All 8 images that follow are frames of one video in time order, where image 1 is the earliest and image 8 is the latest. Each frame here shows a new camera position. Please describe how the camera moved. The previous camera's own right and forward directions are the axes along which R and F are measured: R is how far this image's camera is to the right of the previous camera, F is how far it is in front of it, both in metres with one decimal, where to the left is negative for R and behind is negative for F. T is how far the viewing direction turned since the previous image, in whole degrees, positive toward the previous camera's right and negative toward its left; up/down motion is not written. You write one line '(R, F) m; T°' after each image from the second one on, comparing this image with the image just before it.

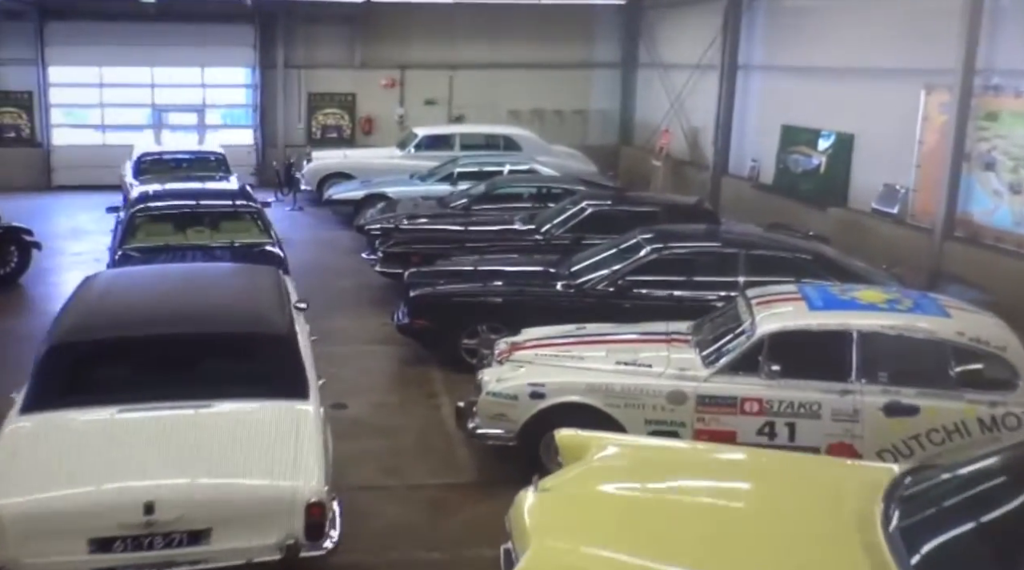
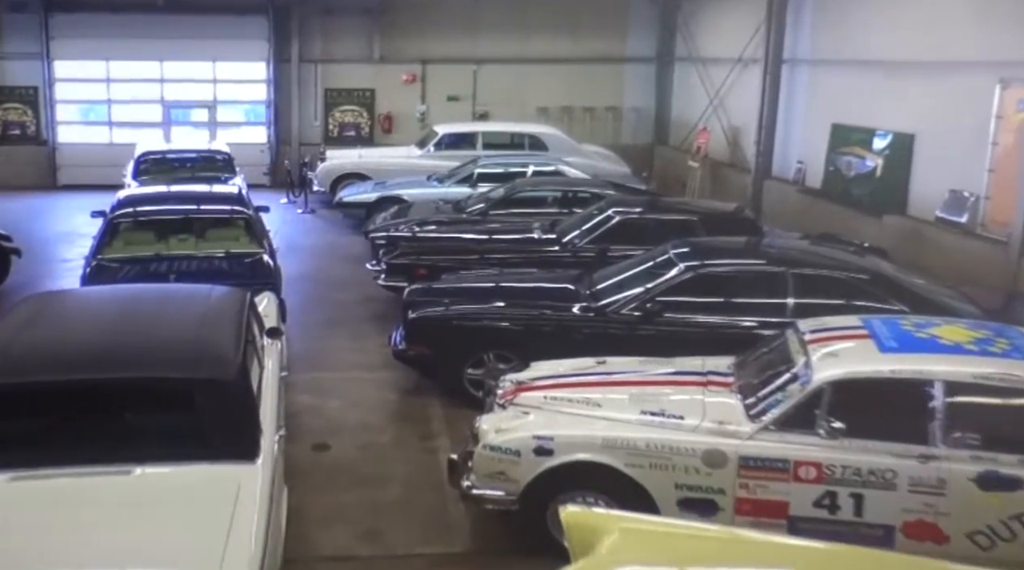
(+0.2, +1.0) m; -2°
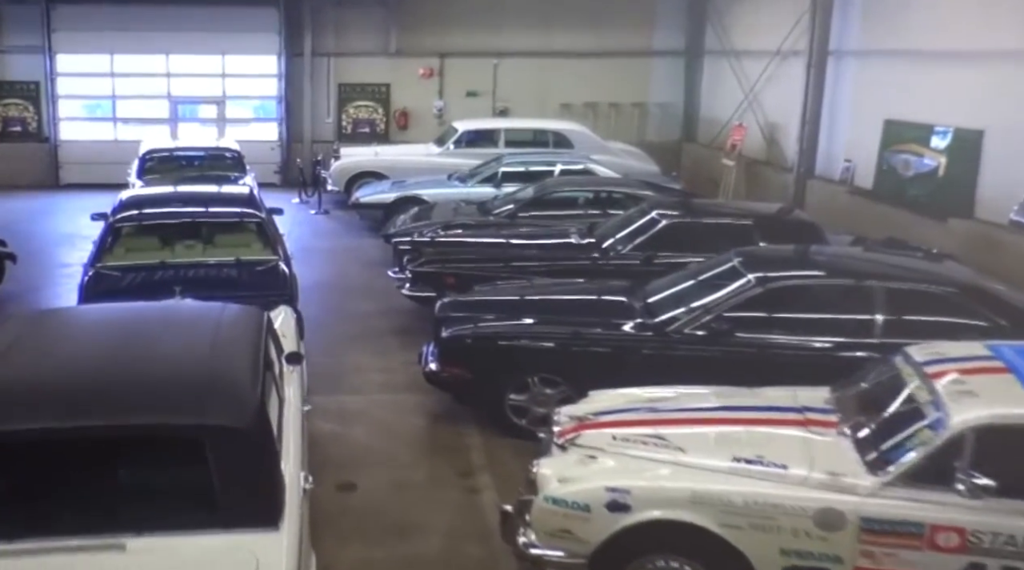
(-0.3, +0.8) m; 0°
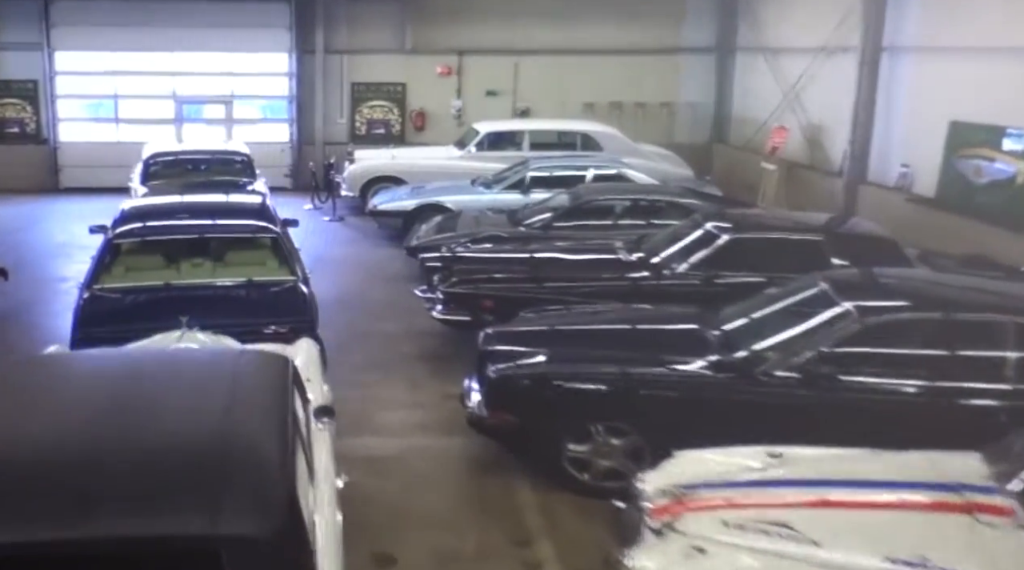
(-0.3, +0.8) m; 0°
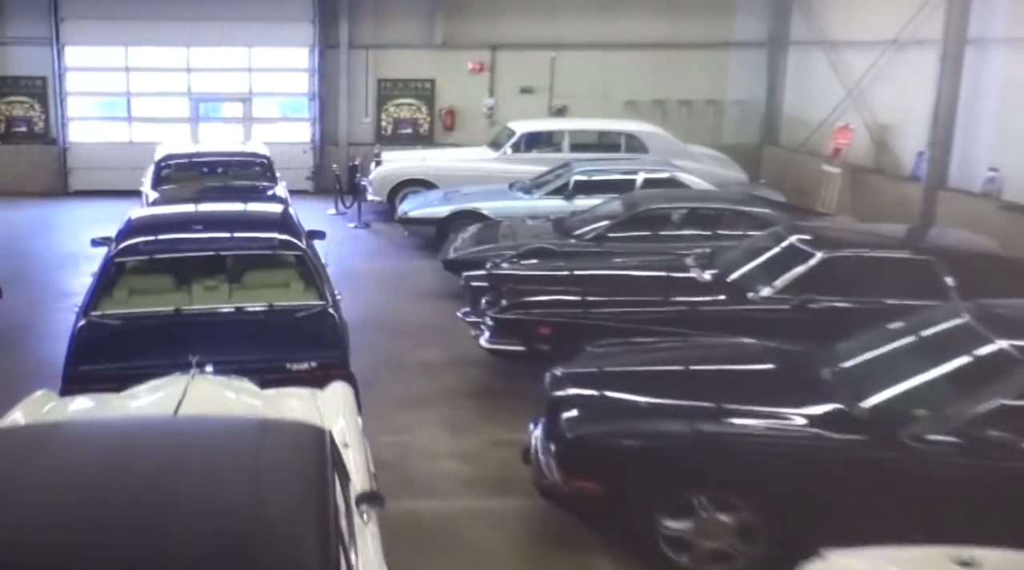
(-0.3, +1.0) m; -1°
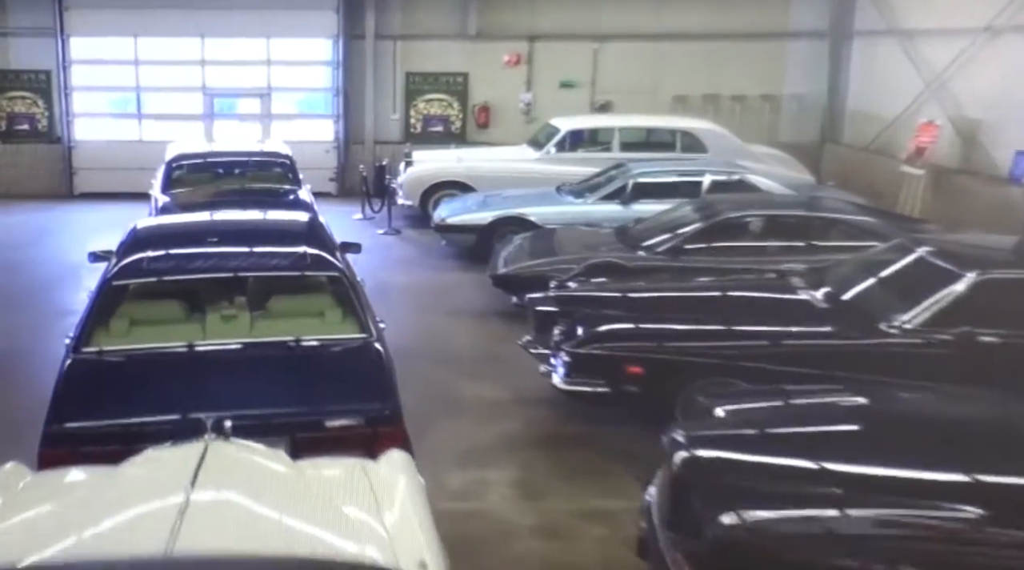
(-0.4, +1.1) m; -1°
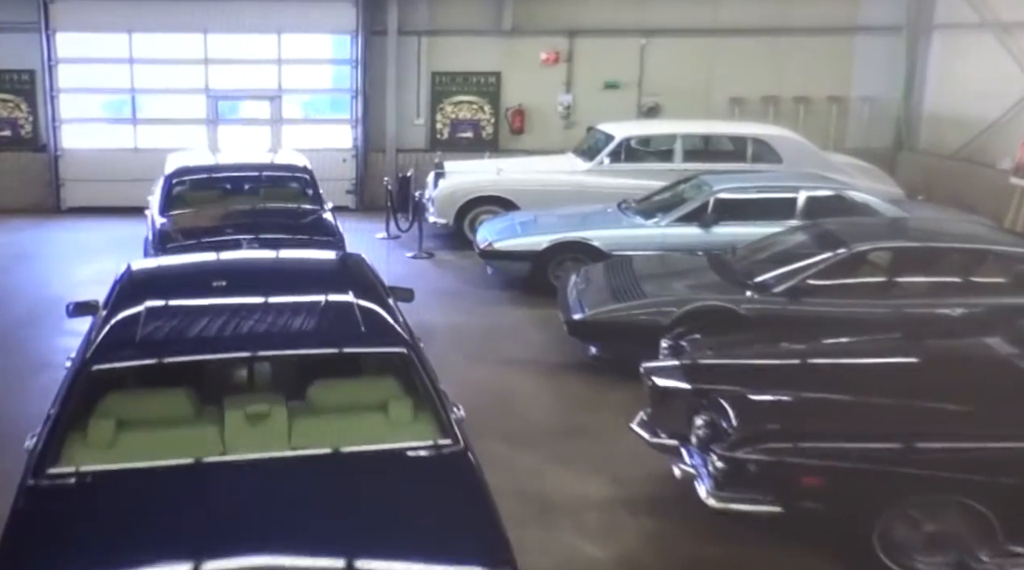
(-0.6, +1.5) m; 0°
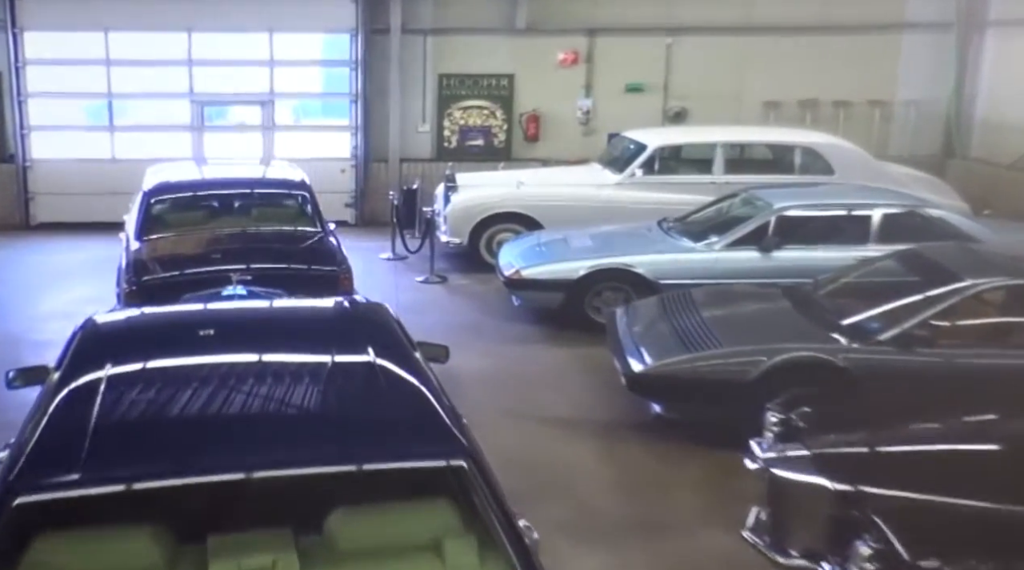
(-0.3, +1.1) m; +1°
